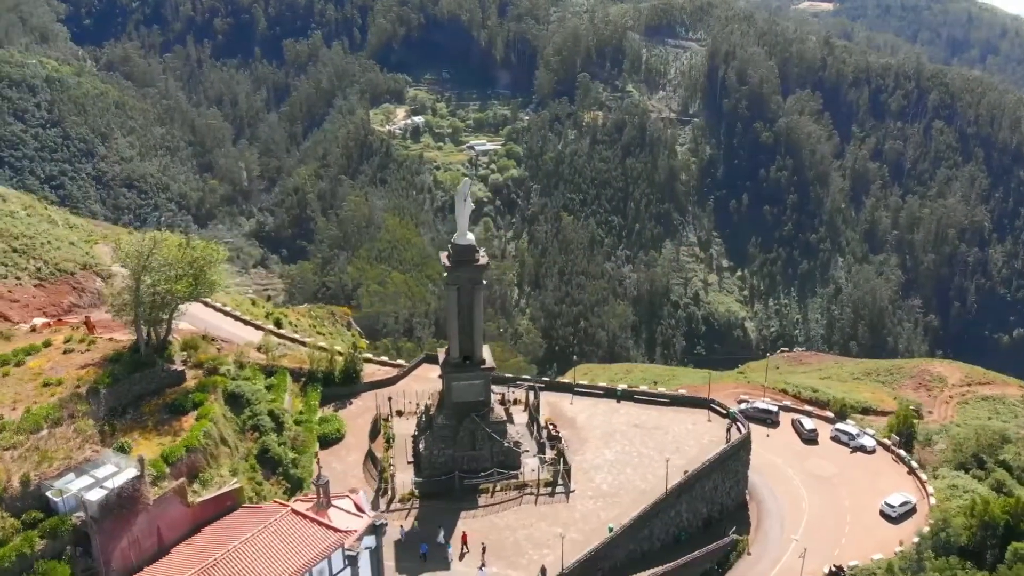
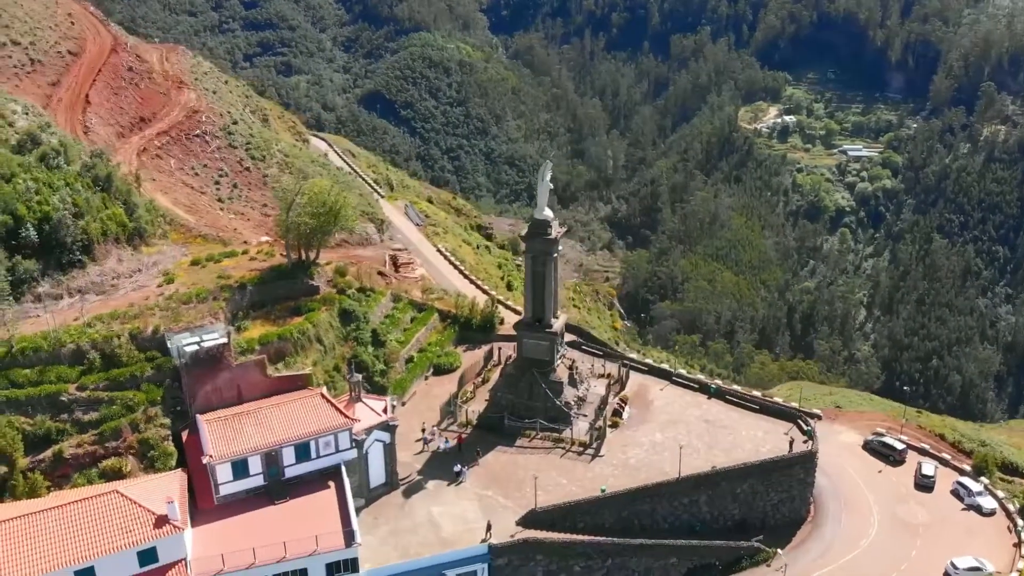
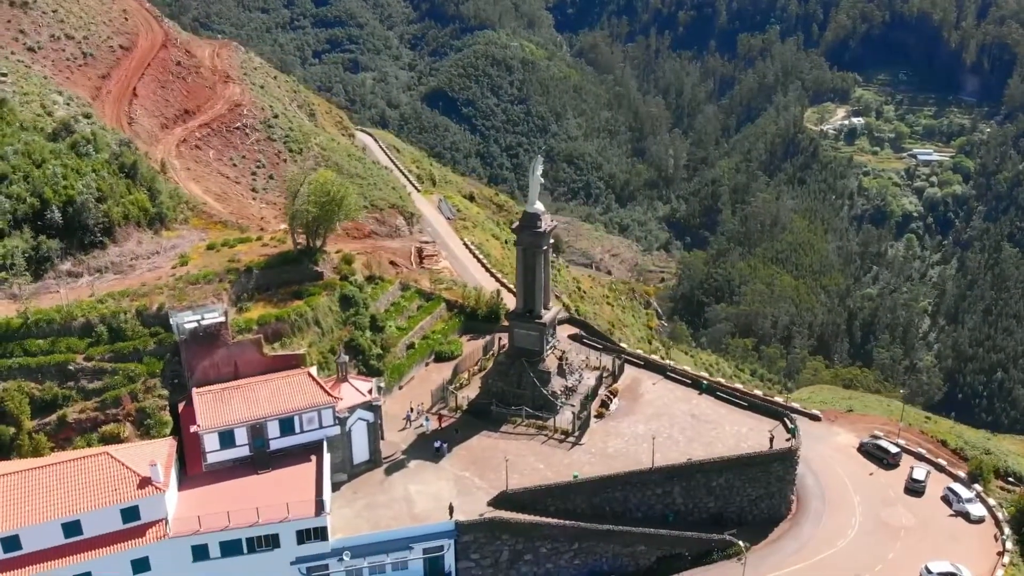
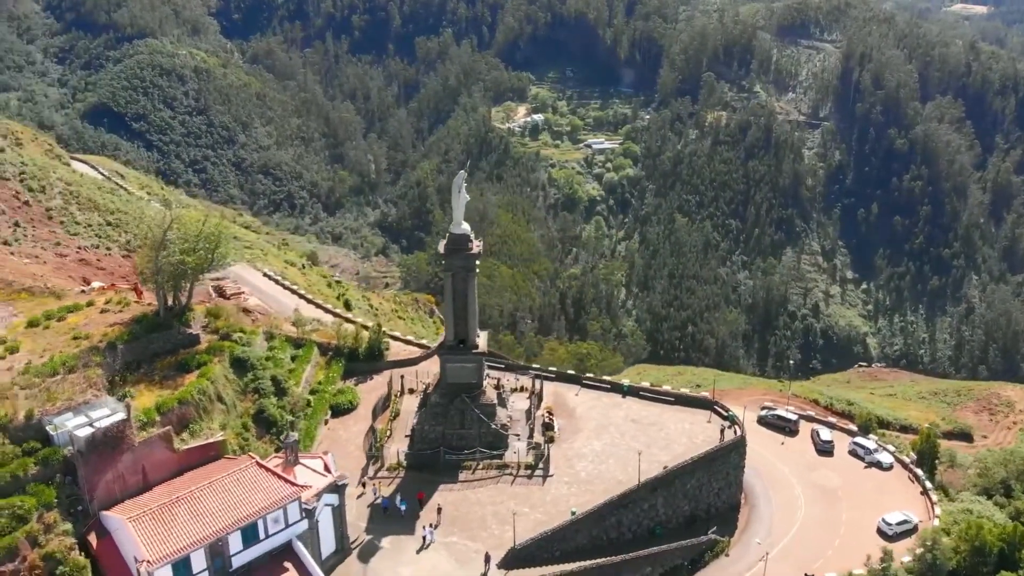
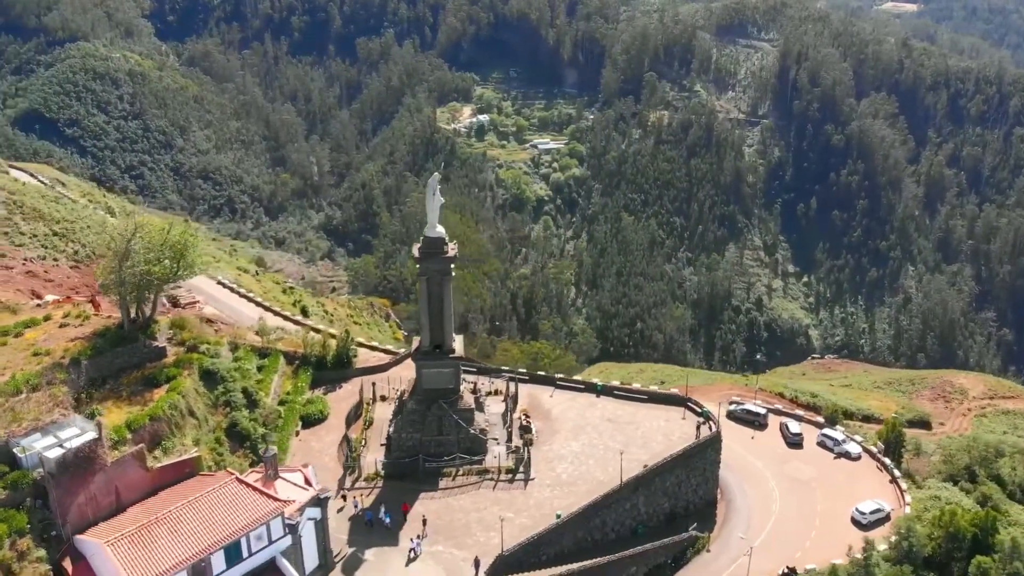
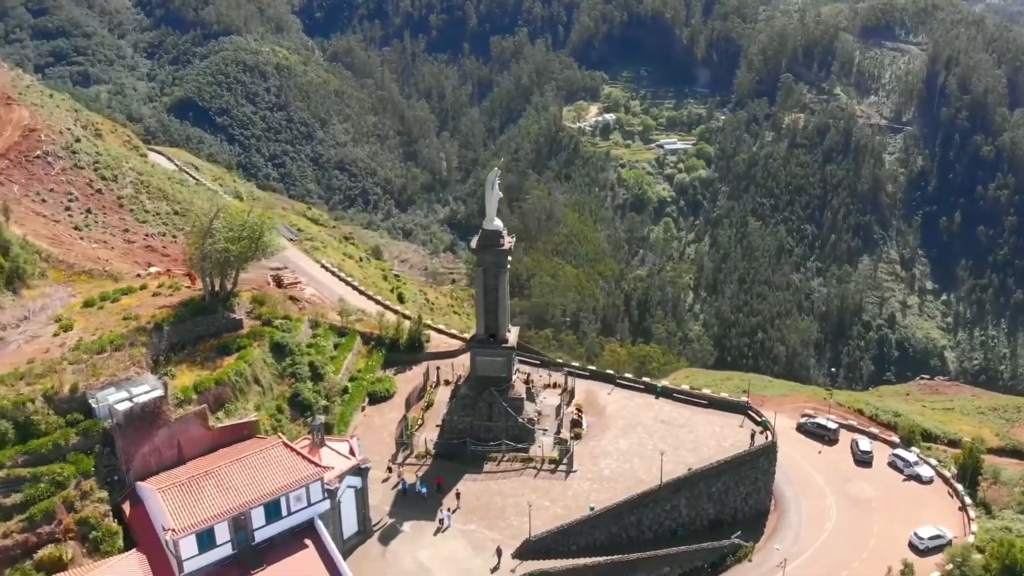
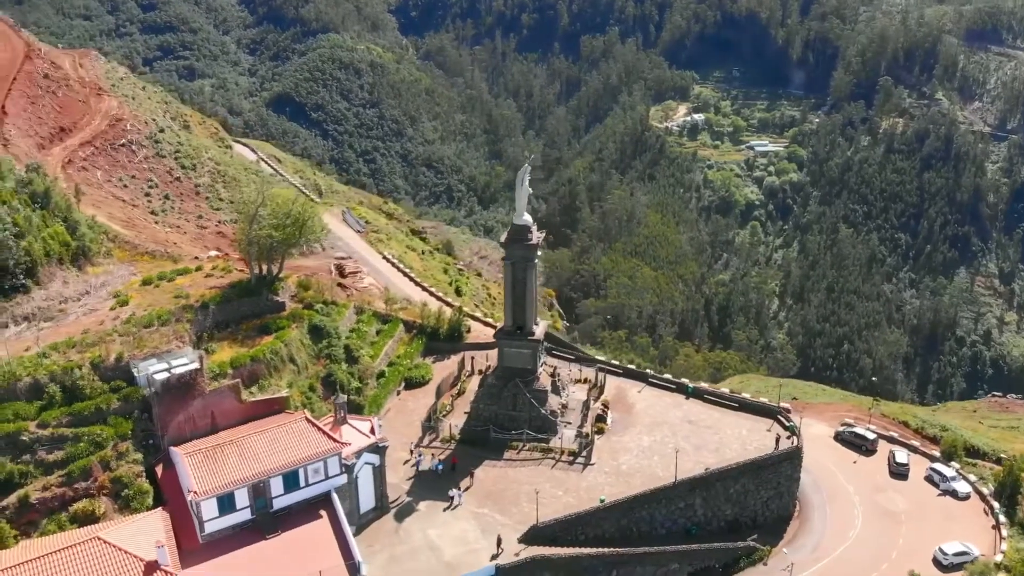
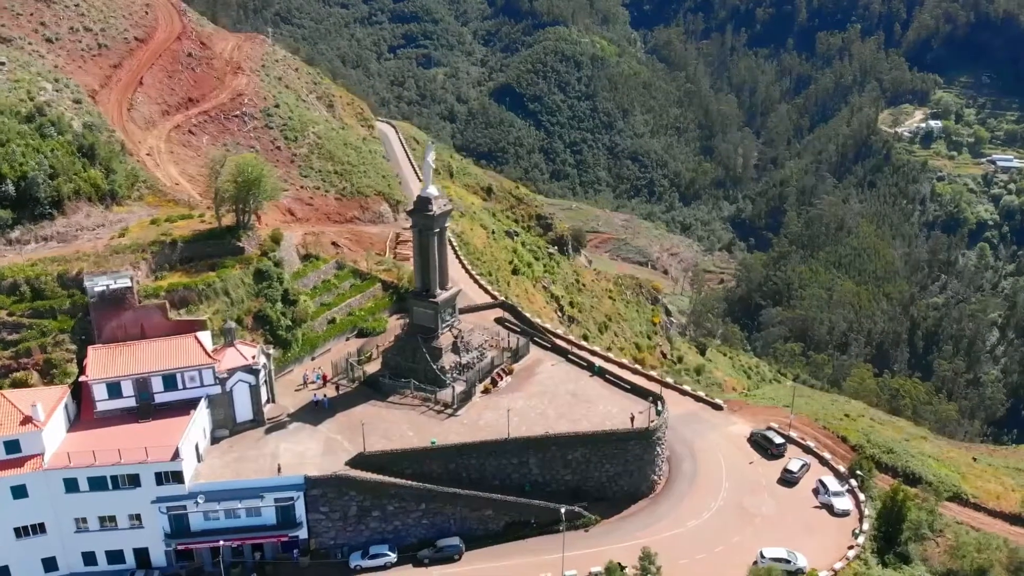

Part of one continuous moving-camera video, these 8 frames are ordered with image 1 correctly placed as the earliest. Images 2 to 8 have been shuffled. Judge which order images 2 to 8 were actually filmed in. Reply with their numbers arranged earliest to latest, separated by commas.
5, 4, 6, 7, 2, 3, 8
